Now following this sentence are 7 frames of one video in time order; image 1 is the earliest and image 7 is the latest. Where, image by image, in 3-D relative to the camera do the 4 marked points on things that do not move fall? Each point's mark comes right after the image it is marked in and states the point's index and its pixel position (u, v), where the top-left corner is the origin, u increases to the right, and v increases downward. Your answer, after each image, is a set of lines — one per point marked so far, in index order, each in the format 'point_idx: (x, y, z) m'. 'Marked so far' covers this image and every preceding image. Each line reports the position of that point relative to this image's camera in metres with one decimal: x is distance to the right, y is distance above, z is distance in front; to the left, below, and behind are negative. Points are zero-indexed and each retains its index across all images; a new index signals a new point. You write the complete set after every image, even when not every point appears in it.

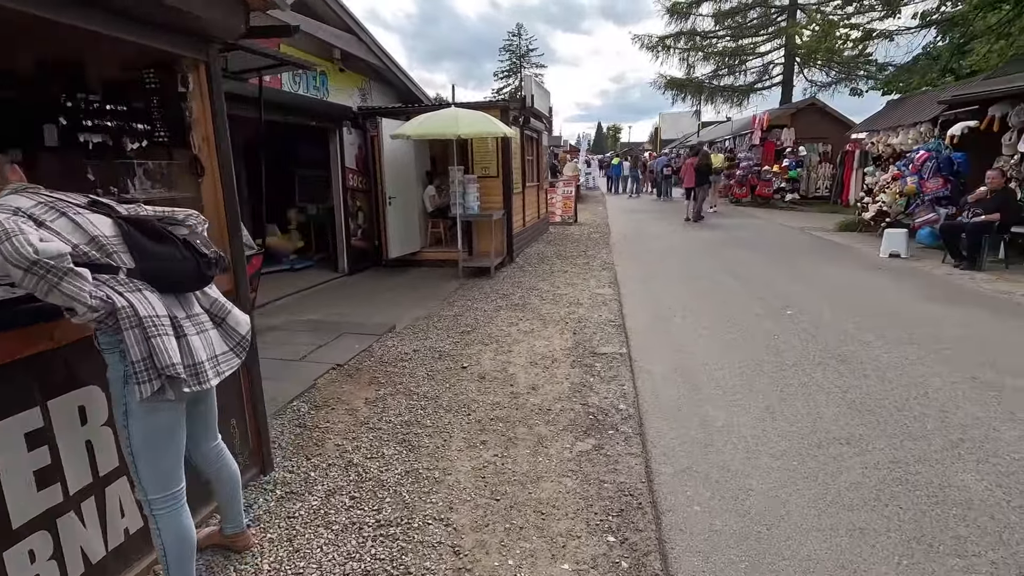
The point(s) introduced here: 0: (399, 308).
0: (-1.5, -0.3, +7.0) m
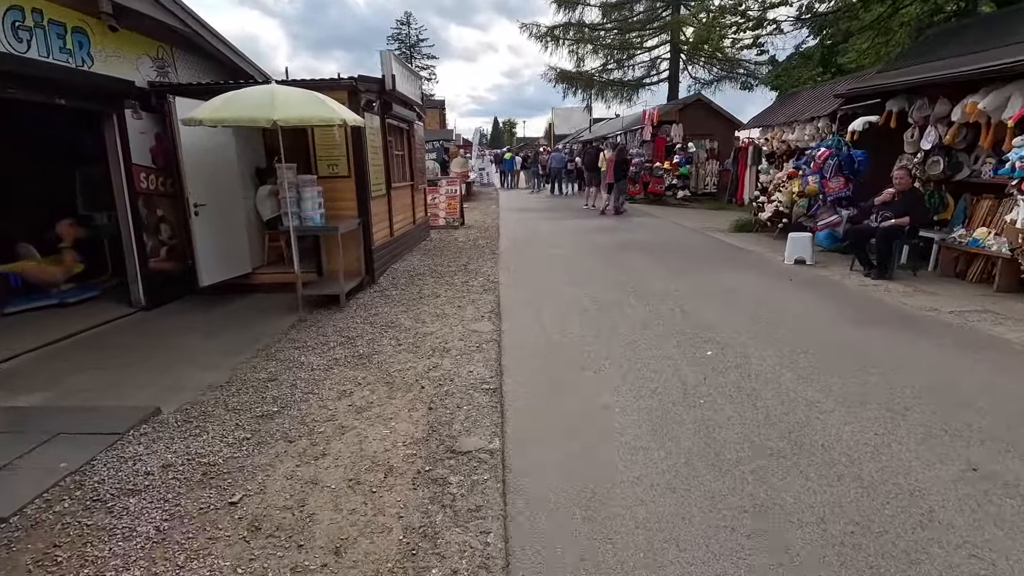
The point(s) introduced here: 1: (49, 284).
0: (-2.9, -0.7, +4.9) m
1: (-6.0, +0.1, +7.0) m
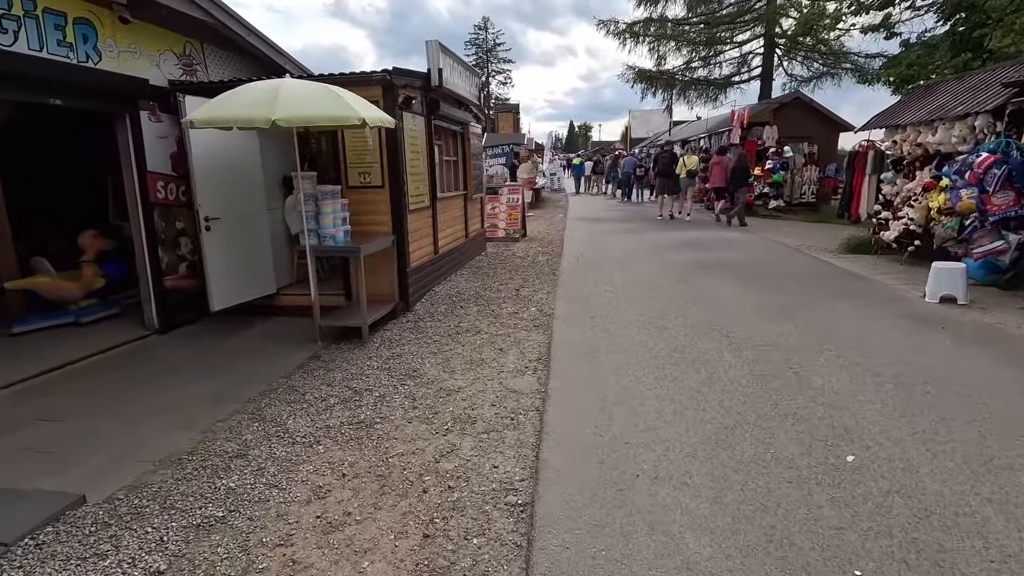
0: (-2.6, -1.0, +3.9) m
1: (-5.4, -0.1, +6.4) m
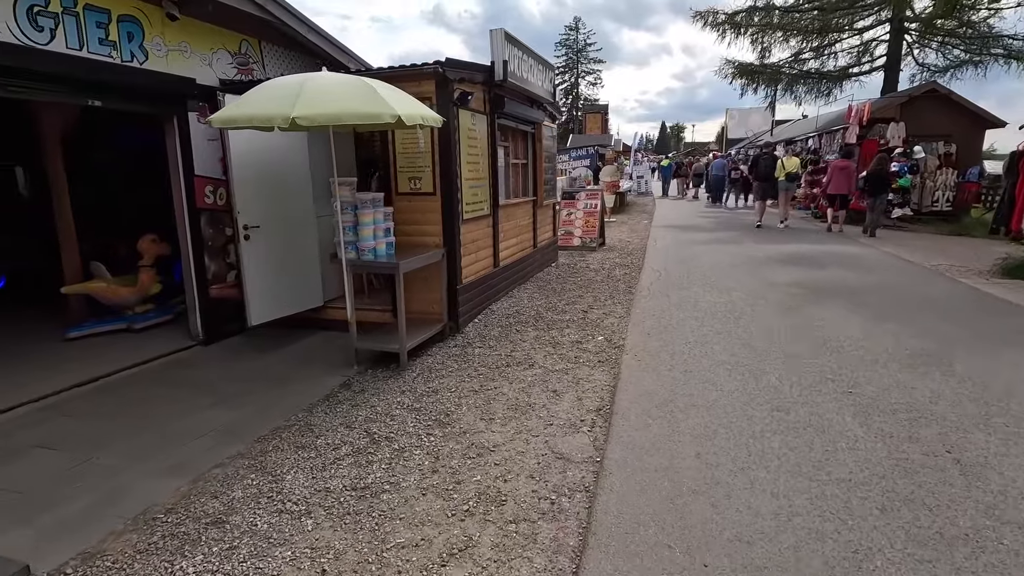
0: (-2.3, -1.2, +3.5) m
1: (-4.6, -0.2, +6.4) m
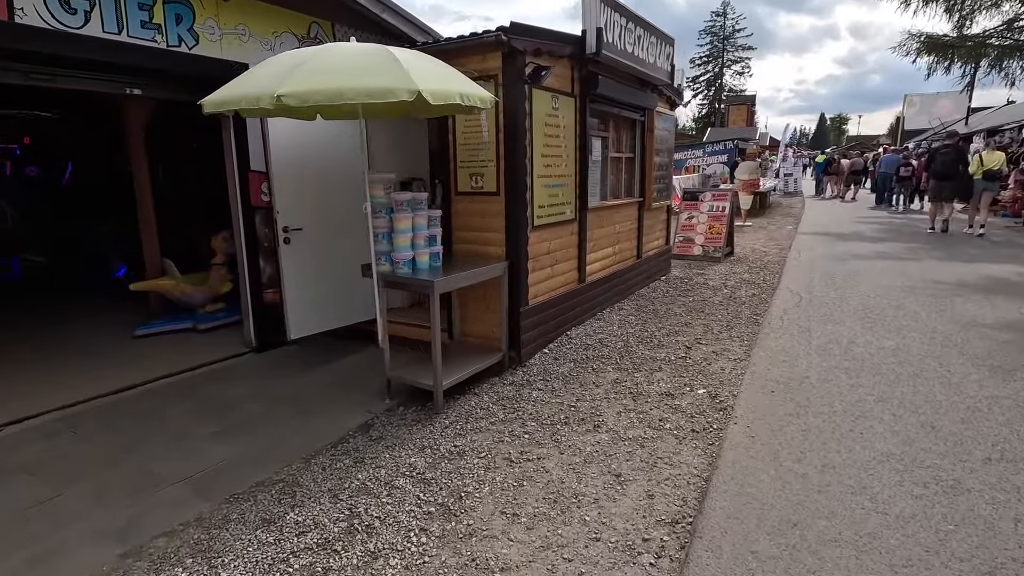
0: (-2.2, -1.3, +2.9) m
1: (-3.7, -0.2, +6.2) m
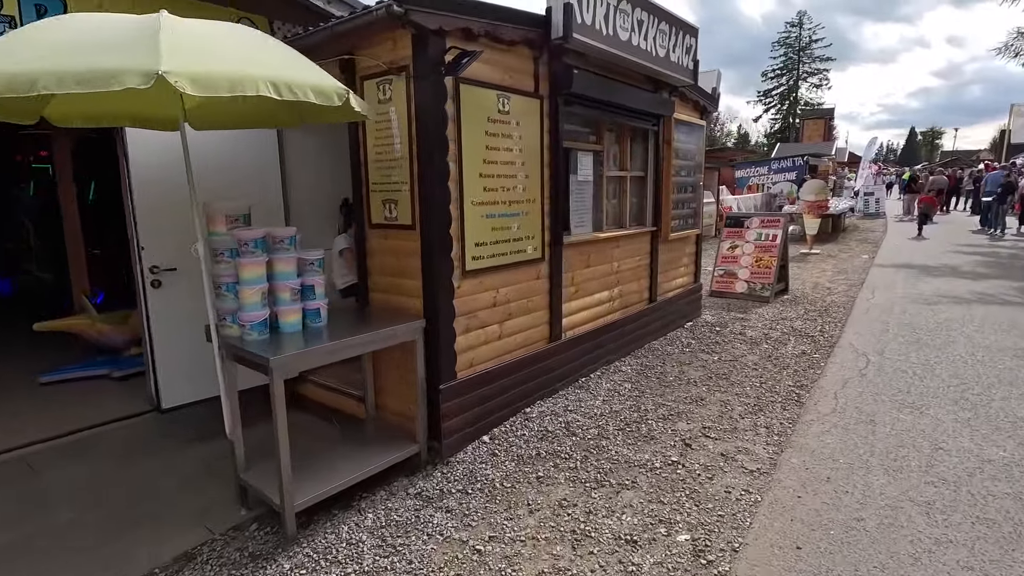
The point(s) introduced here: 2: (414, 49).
0: (-2.9, -1.6, +1.8) m
1: (-4.0, -0.6, +5.4) m
2: (-0.6, +1.4, +3.1) m
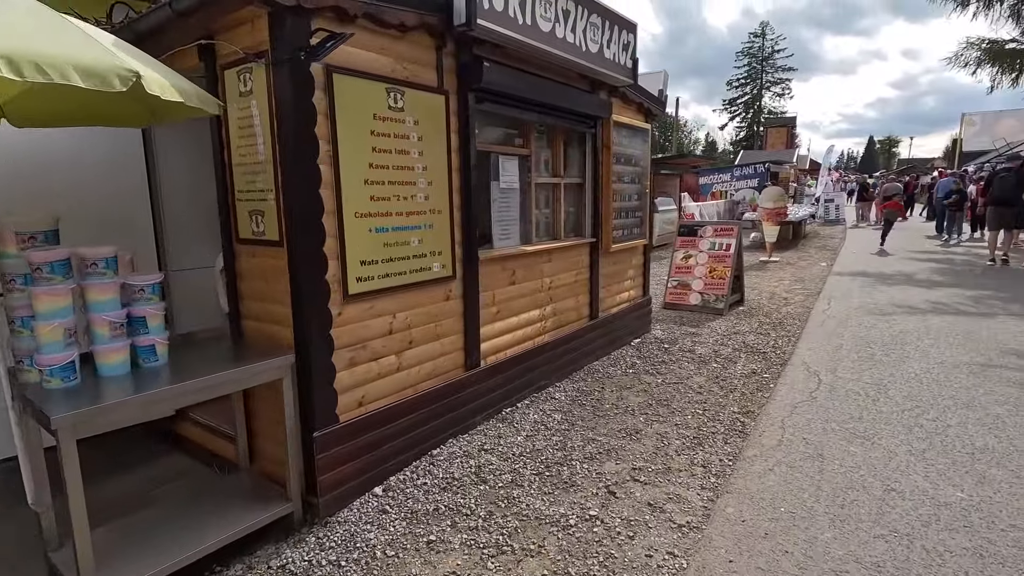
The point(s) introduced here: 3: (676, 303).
0: (-3.4, -1.7, +1.2) m
1: (-4.7, -0.8, +4.7) m
2: (-1.1, +1.2, +2.6) m
3: (+2.5, -0.2, +8.0) m
